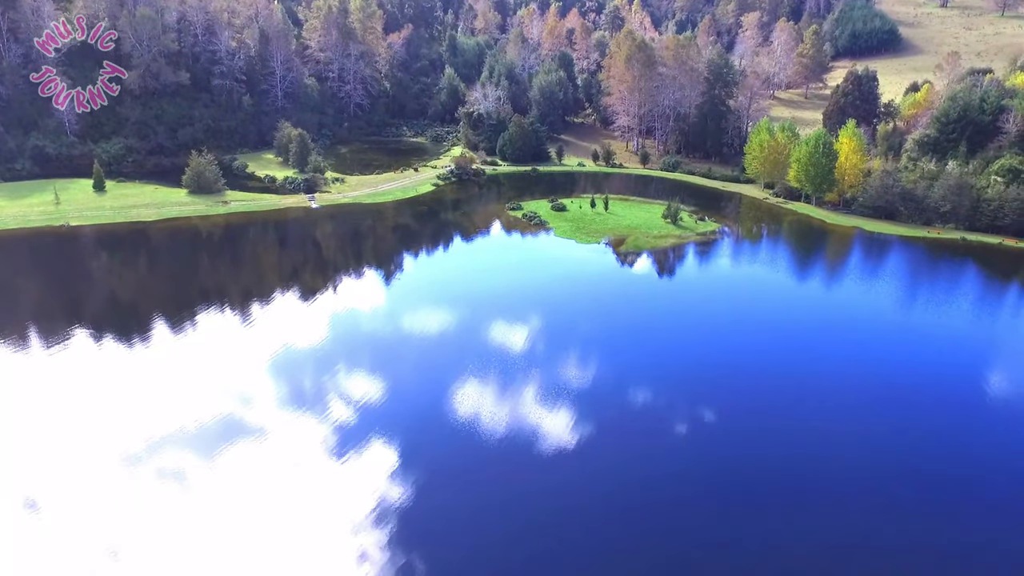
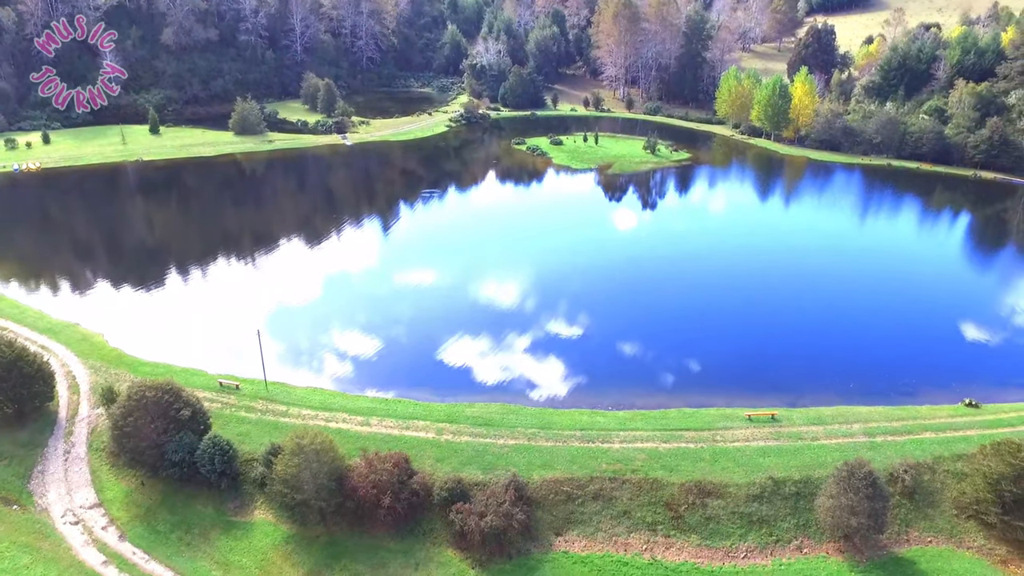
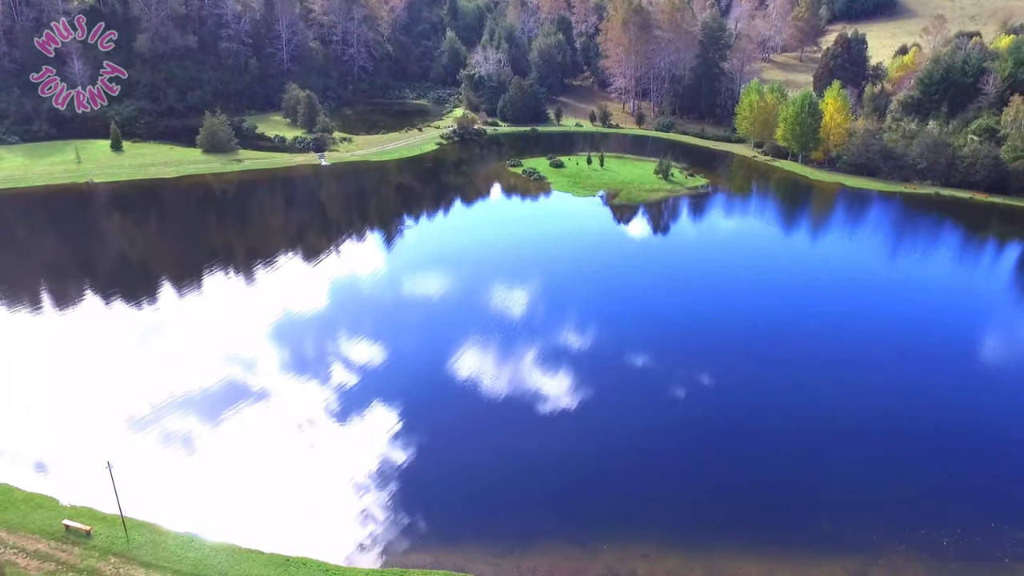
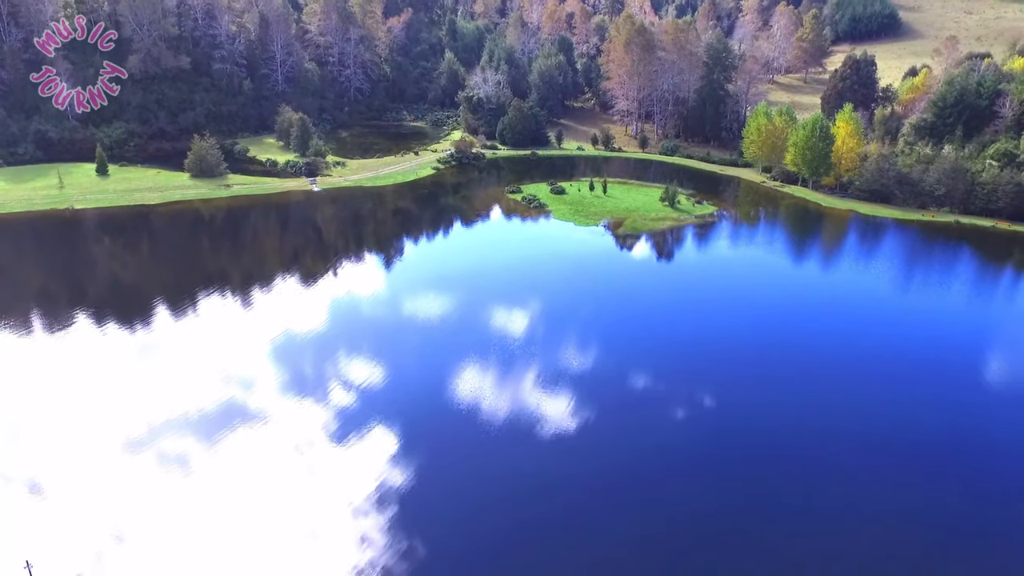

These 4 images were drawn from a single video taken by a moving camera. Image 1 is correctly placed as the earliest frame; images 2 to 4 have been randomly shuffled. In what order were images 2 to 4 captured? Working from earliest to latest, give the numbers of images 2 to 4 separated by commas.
4, 3, 2
